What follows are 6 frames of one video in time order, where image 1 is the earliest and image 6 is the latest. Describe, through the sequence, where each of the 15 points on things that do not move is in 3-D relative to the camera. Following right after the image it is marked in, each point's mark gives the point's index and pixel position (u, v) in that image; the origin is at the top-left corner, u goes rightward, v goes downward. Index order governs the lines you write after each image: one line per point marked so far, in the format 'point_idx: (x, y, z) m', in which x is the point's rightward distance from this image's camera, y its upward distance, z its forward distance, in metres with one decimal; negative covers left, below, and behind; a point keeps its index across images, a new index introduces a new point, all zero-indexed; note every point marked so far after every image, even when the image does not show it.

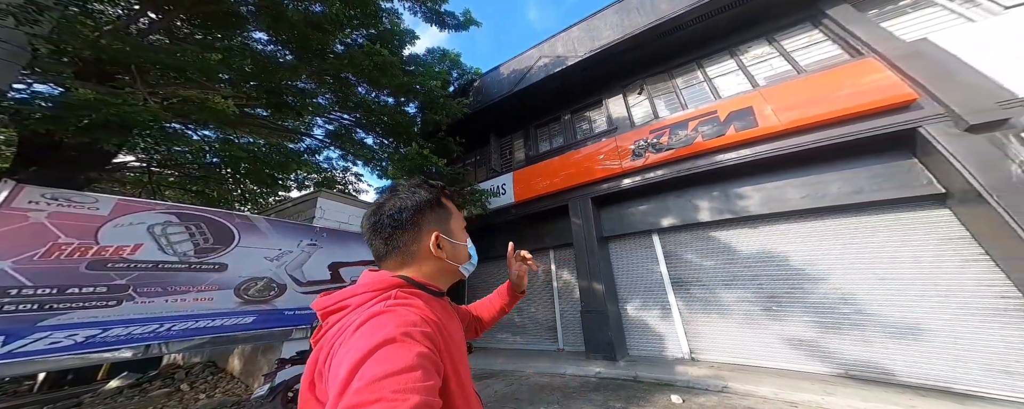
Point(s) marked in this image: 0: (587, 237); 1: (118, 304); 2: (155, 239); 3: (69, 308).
0: (+1.4, -0.6, +5.4) m
1: (-4.4, -1.2, +3.2) m
2: (-4.5, -0.5, +3.5) m
3: (-4.5, -1.1, +2.9) m
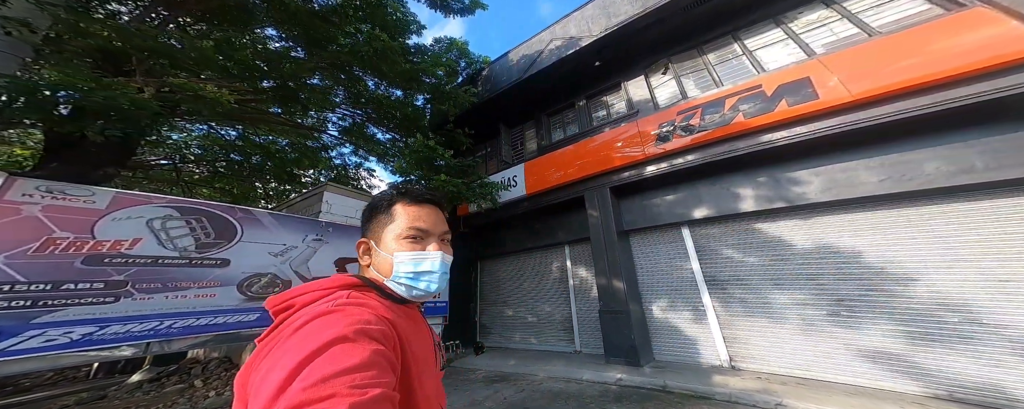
0: (+1.6, -0.5, +5.0) m
1: (-4.3, -1.1, +3.1) m
2: (-4.4, -0.4, +3.4) m
3: (-4.4, -1.0, +2.8) m
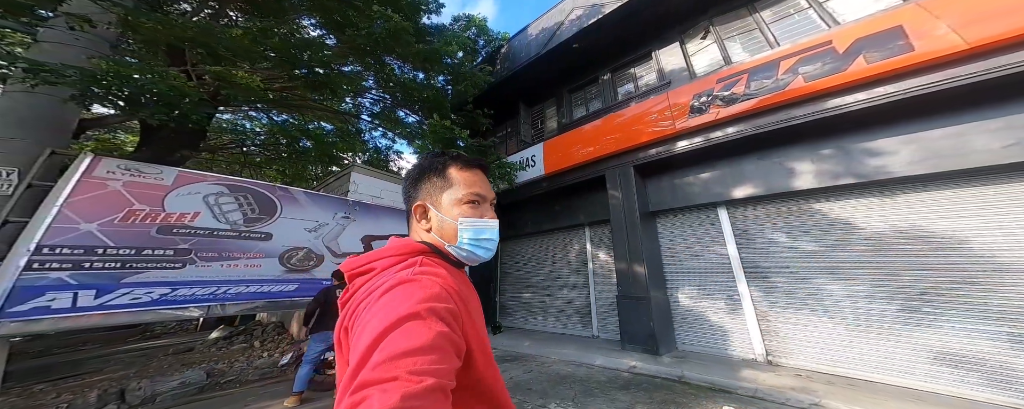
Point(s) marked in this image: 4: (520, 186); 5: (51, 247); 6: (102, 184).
0: (+1.9, -0.1, +4.7) m
1: (-4.2, -0.8, +3.6) m
2: (-4.2, -0.1, +3.8) m
3: (-4.4, -0.8, +3.3) m
4: (0.0, +0.5, +6.9) m
5: (-4.7, -0.5, +2.9) m
6: (-4.9, +0.2, +3.3) m
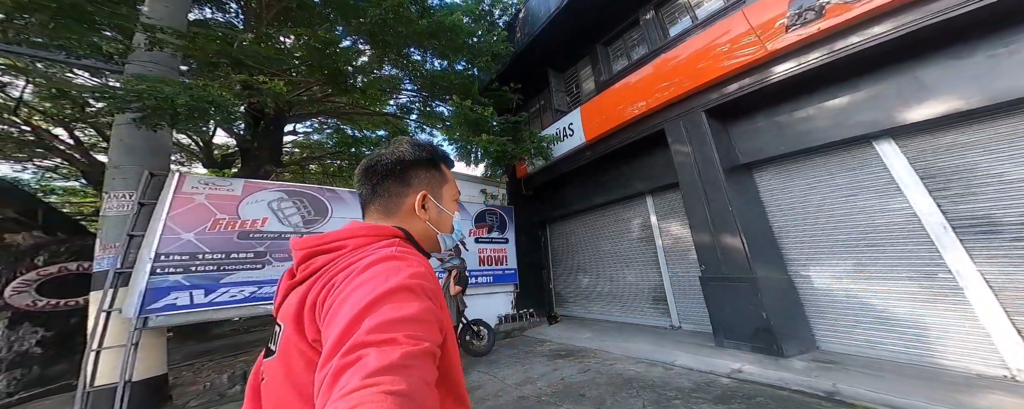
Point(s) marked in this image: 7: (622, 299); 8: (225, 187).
0: (+2.5, +0.5, +3.6) m
1: (-3.6, -0.9, +3.9) m
2: (-3.6, -0.1, +4.2) m
3: (-3.8, -0.9, +3.7) m
4: (+1.1, +1.0, +6.2) m
5: (-4.2, -0.6, +3.3) m
6: (-4.4, +0.1, +3.7) m
7: (+2.2, -1.9, +5.5) m
8: (-4.1, +0.2, +3.9) m
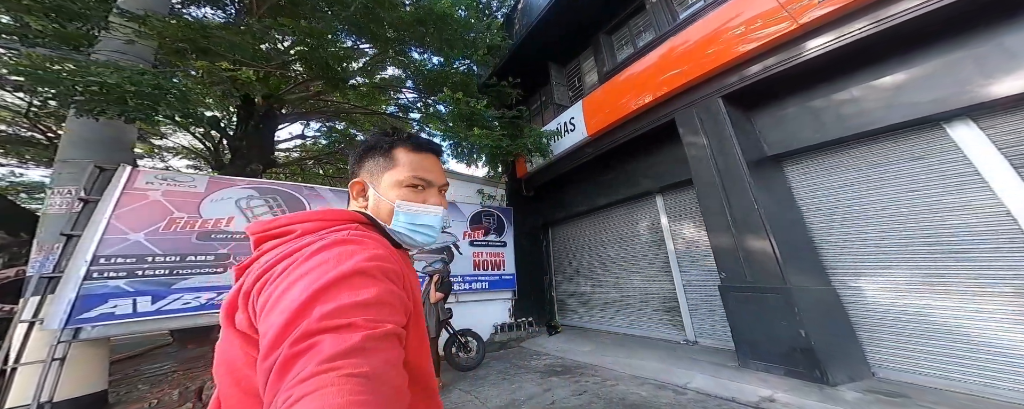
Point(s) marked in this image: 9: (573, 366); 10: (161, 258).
0: (+2.5, +0.5, +3.2) m
1: (-3.6, -0.8, +3.5) m
2: (-3.7, -0.1, +3.7) m
3: (-3.9, -0.8, +3.3) m
4: (+1.0, +1.0, +5.7) m
5: (-4.3, -0.6, +2.9) m
6: (-4.5, +0.1, +3.3) m
7: (+2.1, -1.9, +5.0) m
8: (-4.2, +0.3, +3.5) m
9: (+0.9, -2.4, +4.0) m
10: (-4.2, -0.6, +3.3) m
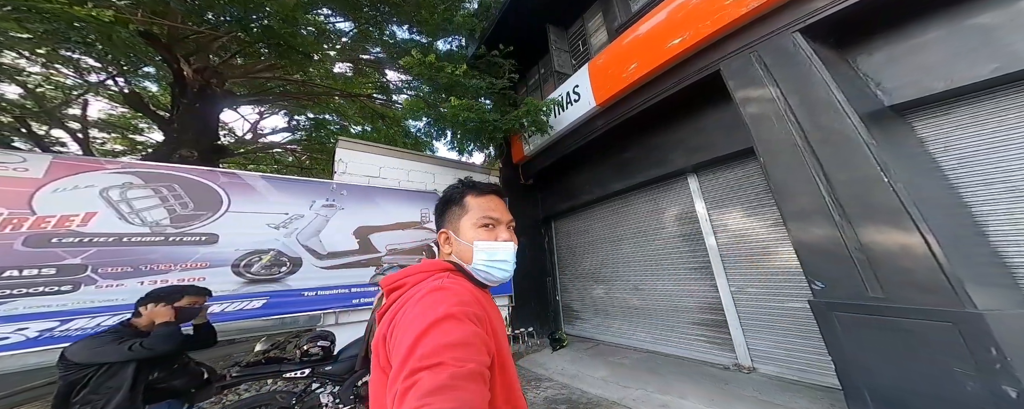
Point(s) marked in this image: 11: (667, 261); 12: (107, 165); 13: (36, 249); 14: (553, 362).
0: (+2.3, +0.7, +2.1) m
1: (-3.7, -0.7, +2.4) m
2: (-3.8, 0.0, +2.7) m
3: (-4.0, -0.7, +2.2) m
4: (+0.9, +1.2, +4.7) m
5: (-4.4, -0.5, +1.8) m
6: (-4.6, +0.2, +2.3) m
7: (+2.1, -1.7, +4.0) m
8: (-4.3, +0.4, +2.5) m
9: (+0.8, -2.2, +3.0) m
10: (-4.3, -0.5, +2.2) m
11: (+2.2, -0.8, +3.9) m
12: (-3.9, +0.4, +2.8) m
13: (-4.0, -0.4, +2.4) m
14: (+0.6, -2.5, +4.3) m
